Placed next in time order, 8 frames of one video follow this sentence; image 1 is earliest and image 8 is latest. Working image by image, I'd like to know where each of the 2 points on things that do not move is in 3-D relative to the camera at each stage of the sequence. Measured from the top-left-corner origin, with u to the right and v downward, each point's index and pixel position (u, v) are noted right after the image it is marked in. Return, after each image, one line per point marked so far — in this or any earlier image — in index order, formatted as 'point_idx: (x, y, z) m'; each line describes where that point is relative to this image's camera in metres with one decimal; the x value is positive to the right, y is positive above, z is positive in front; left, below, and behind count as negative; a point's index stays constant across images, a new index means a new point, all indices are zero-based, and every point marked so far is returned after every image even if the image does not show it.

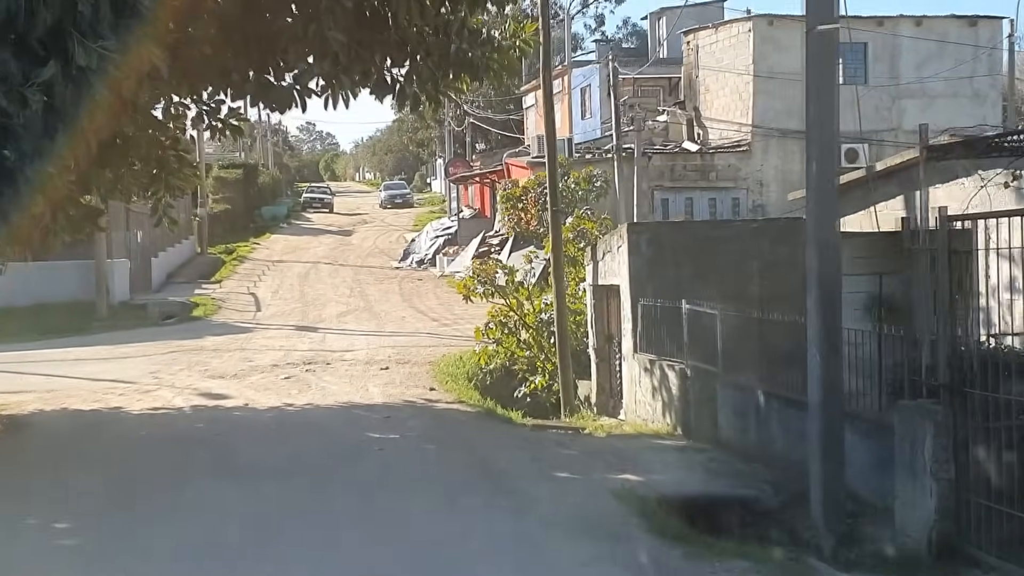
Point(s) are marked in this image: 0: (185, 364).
0: (-4.0, -0.9, +17.8) m
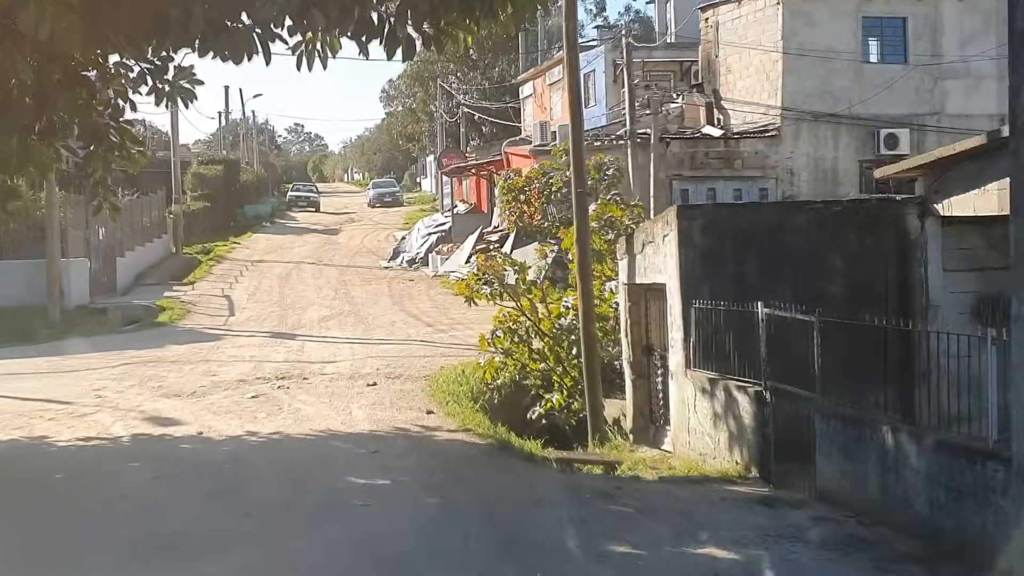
0: (-3.9, -0.9, +15.0) m
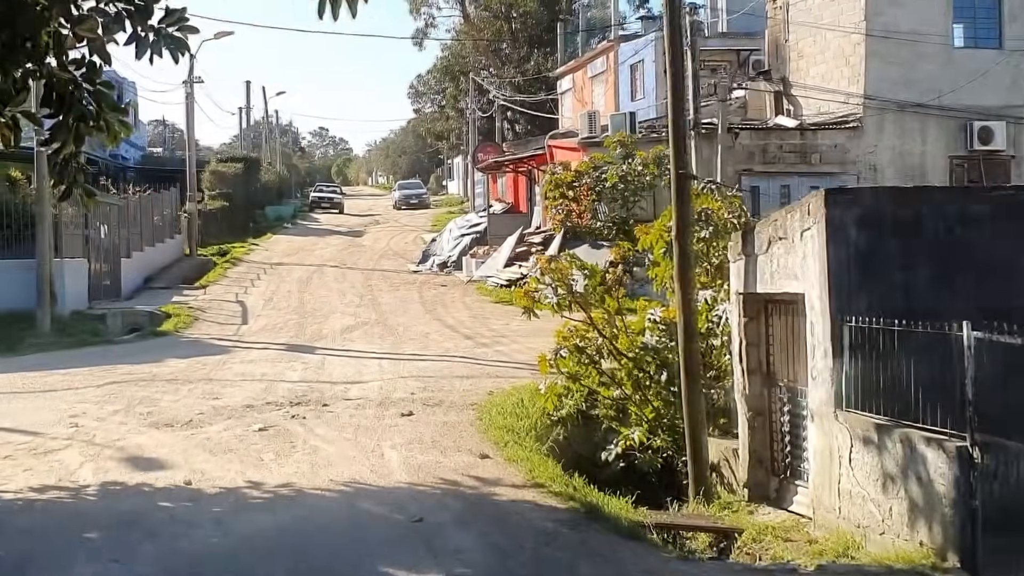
0: (-3.4, -1.0, +12.5) m
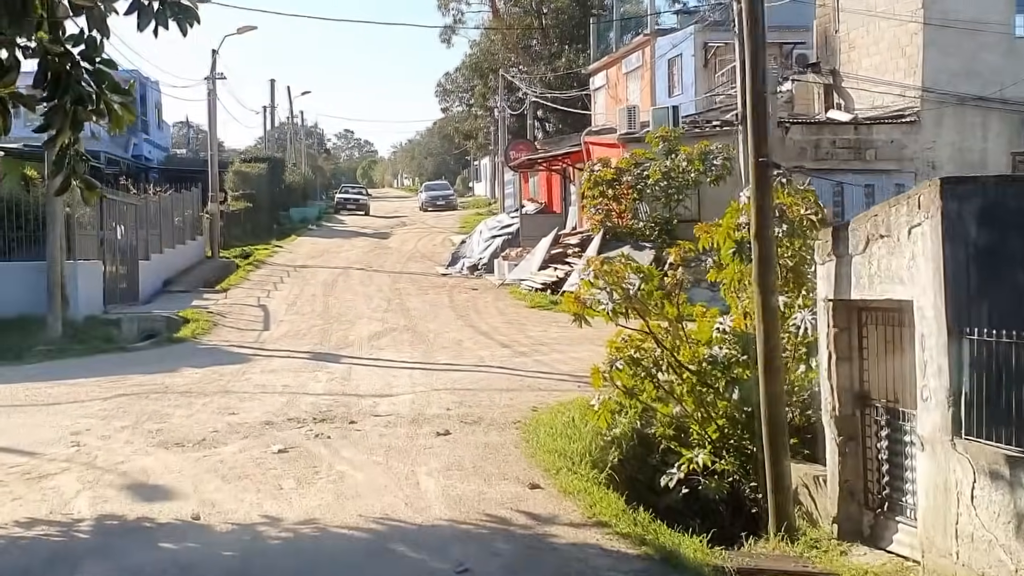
0: (-3.0, -1.0, +11.4) m
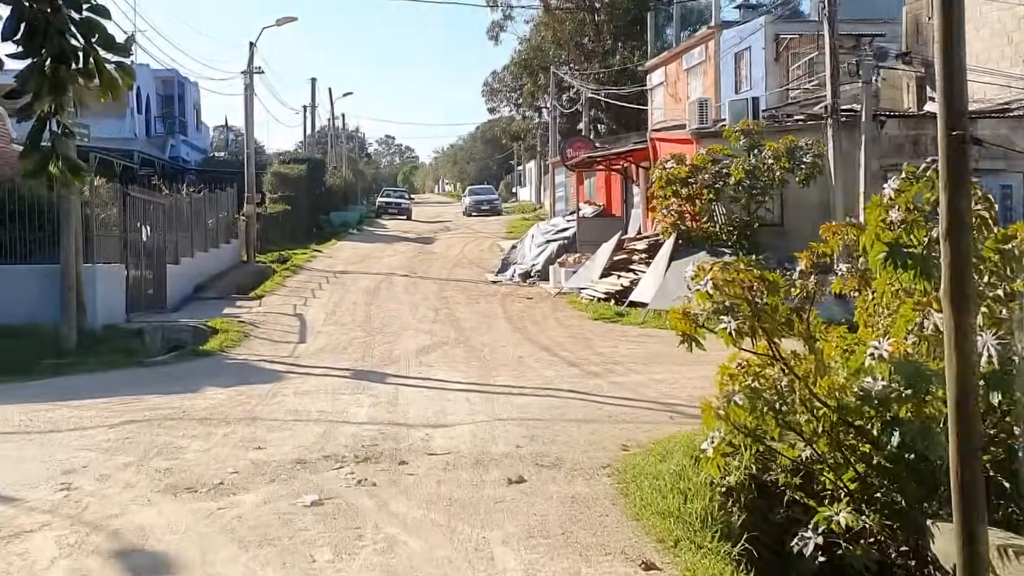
0: (-2.5, -1.1, +9.5) m
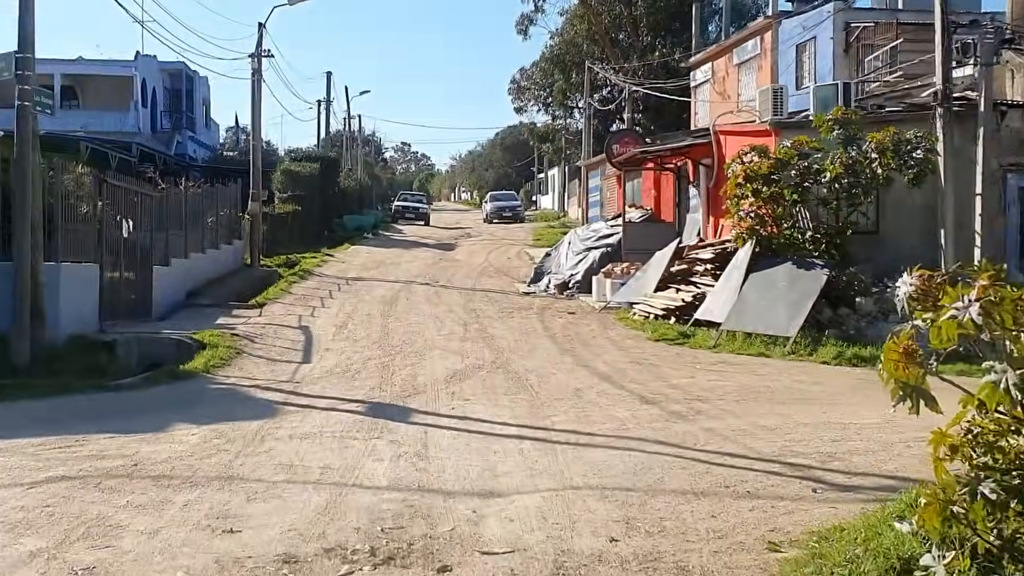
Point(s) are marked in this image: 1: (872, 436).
0: (-2.1, -1.1, +6.6) m
1: (+2.3, -1.0, +9.4) m
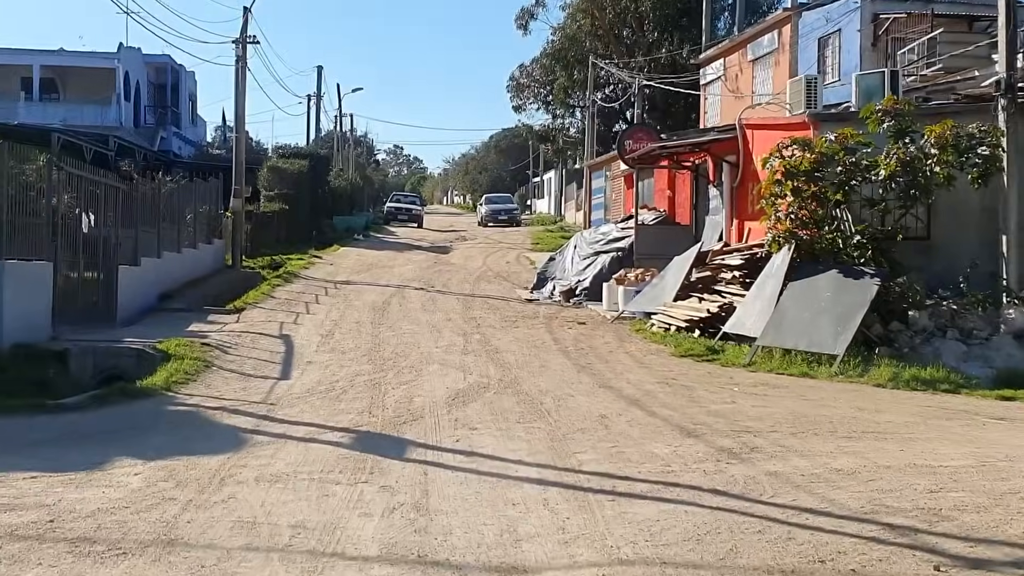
0: (-2.0, -1.1, +4.8) m
1: (+2.4, -1.0, +7.6) m
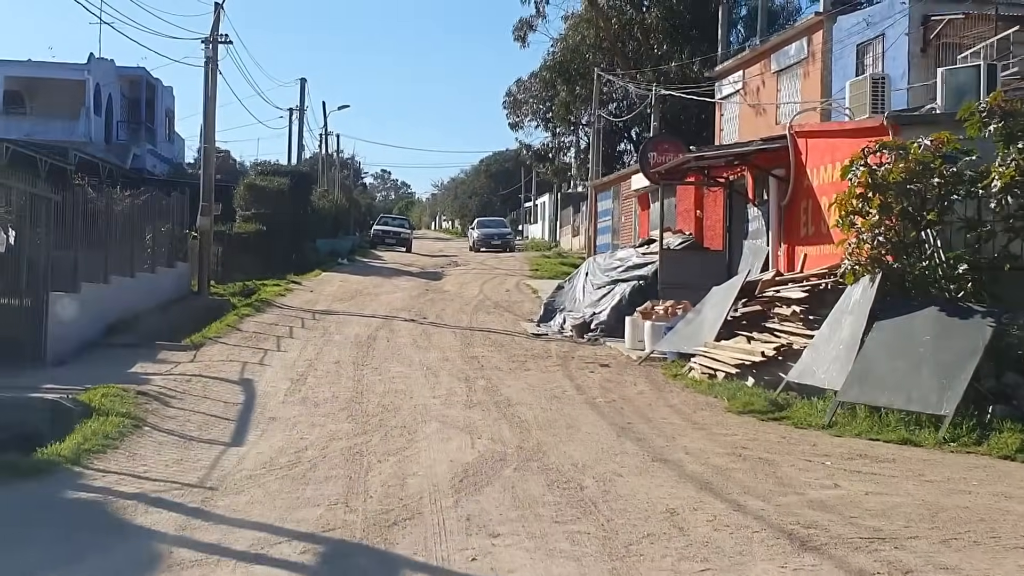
0: (-1.8, -1.2, +2.0) m
1: (+2.6, -1.2, +4.9) m
